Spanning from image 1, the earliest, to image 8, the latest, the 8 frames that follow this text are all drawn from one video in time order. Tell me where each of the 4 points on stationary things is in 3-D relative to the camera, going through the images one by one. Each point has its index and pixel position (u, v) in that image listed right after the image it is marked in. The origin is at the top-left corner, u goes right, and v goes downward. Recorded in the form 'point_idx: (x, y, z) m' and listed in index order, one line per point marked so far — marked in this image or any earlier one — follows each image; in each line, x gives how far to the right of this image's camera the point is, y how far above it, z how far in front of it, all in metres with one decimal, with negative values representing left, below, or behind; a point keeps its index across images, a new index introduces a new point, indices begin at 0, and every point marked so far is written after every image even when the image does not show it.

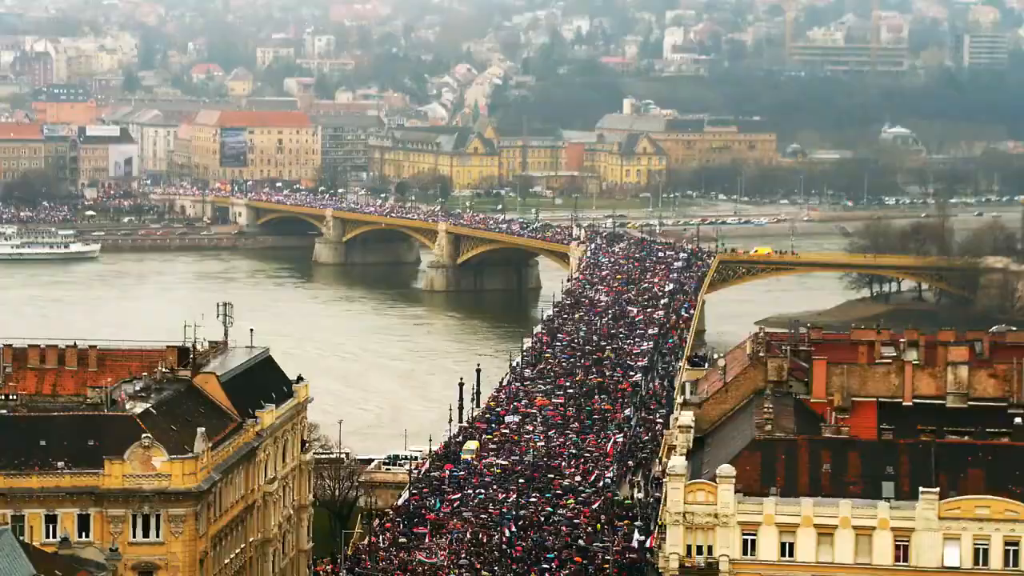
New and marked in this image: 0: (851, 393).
0: (+1.6, -0.5, +14.3) m
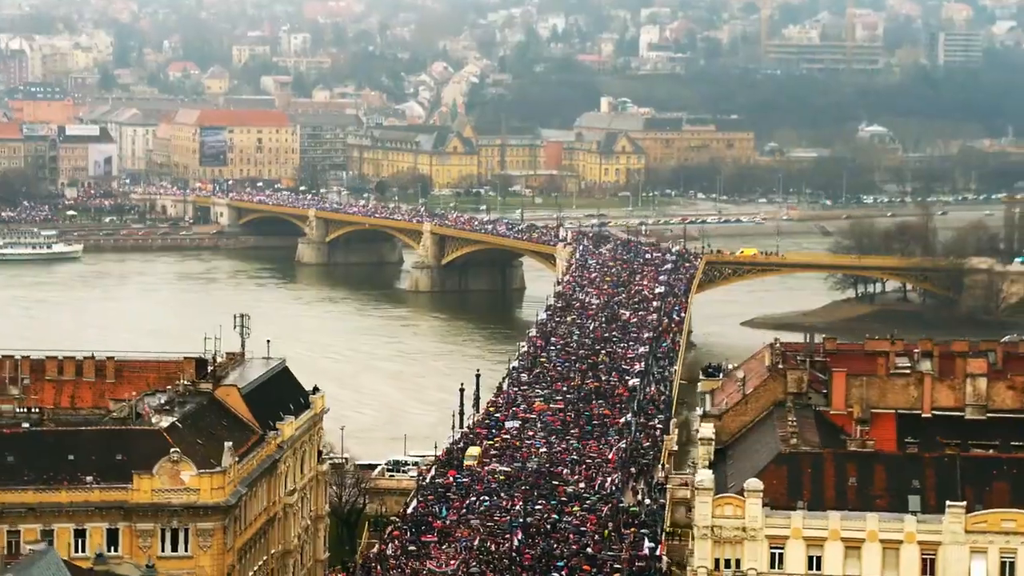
0: (+1.7, -0.6, +14.4) m
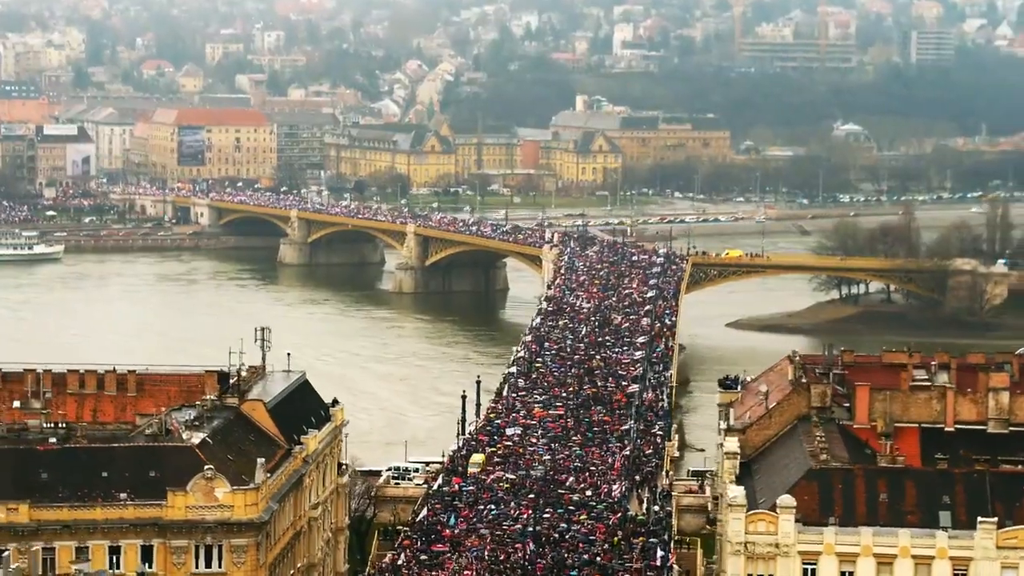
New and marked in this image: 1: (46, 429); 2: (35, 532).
0: (+1.8, -0.6, +14.5) m
1: (-2.3, -0.7, +15.1) m
2: (-2.2, -1.1, +13.9) m
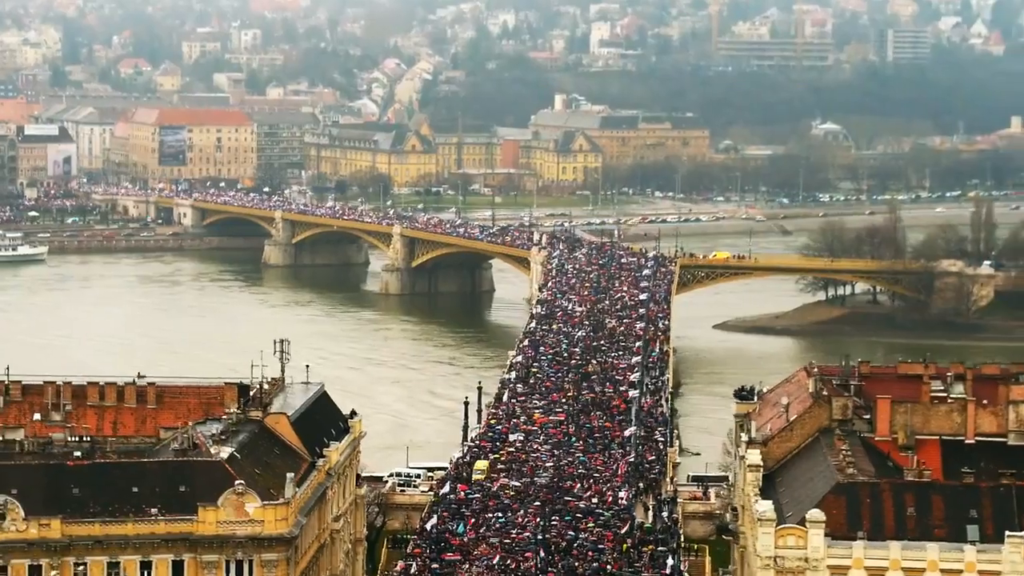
0: (+1.9, -0.7, +14.6) m
1: (-2.2, -0.8, +15.1) m
2: (-2.0, -1.2, +13.9) m
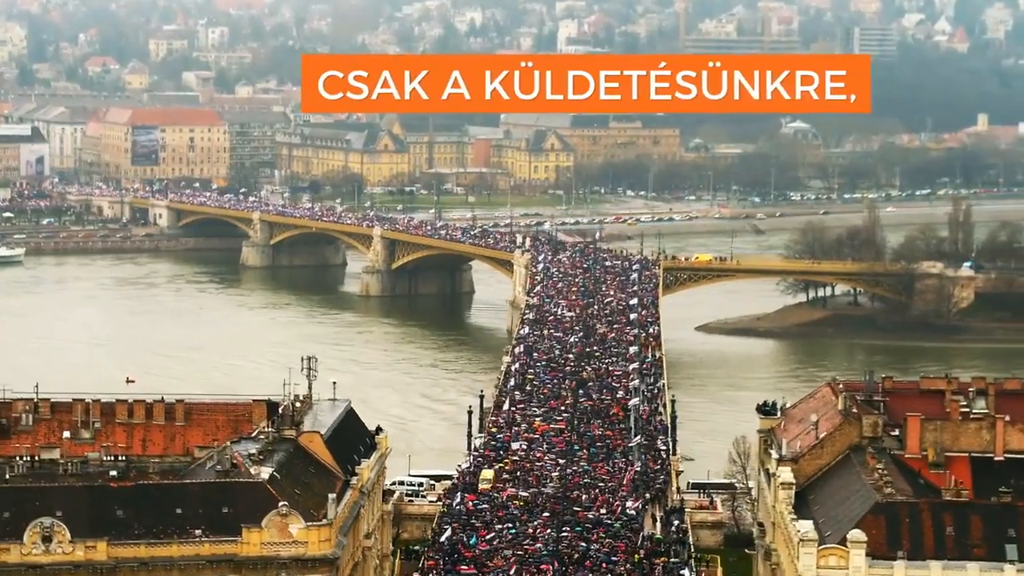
0: (+2.1, -0.8, +14.7) m
1: (-2.0, -0.9, +15.2) m
2: (-1.9, -1.3, +14.0) m
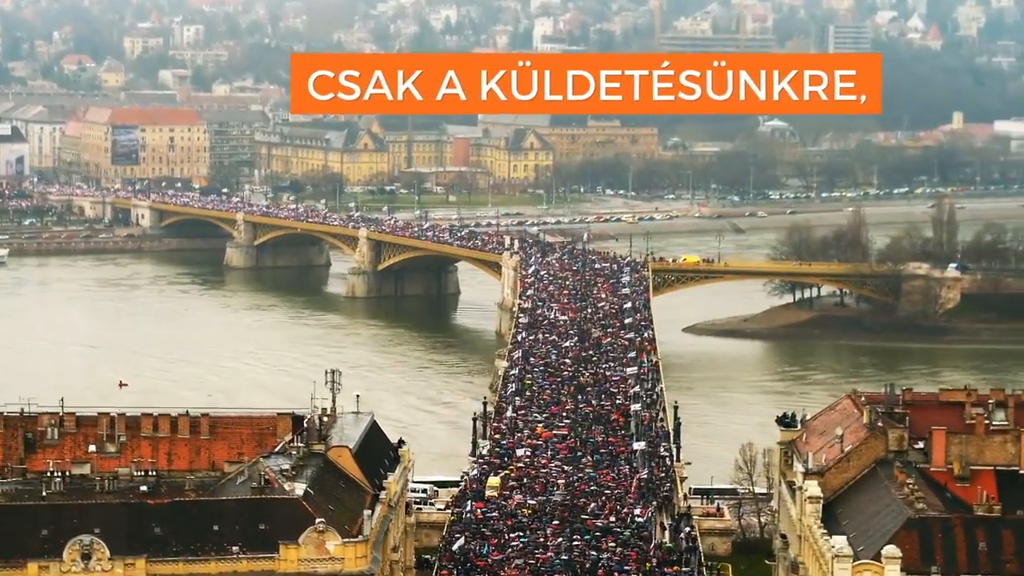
0: (+2.2, -0.9, +14.8) m
1: (-1.9, -0.9, +15.2) m
2: (-1.7, -1.4, +14.0) m
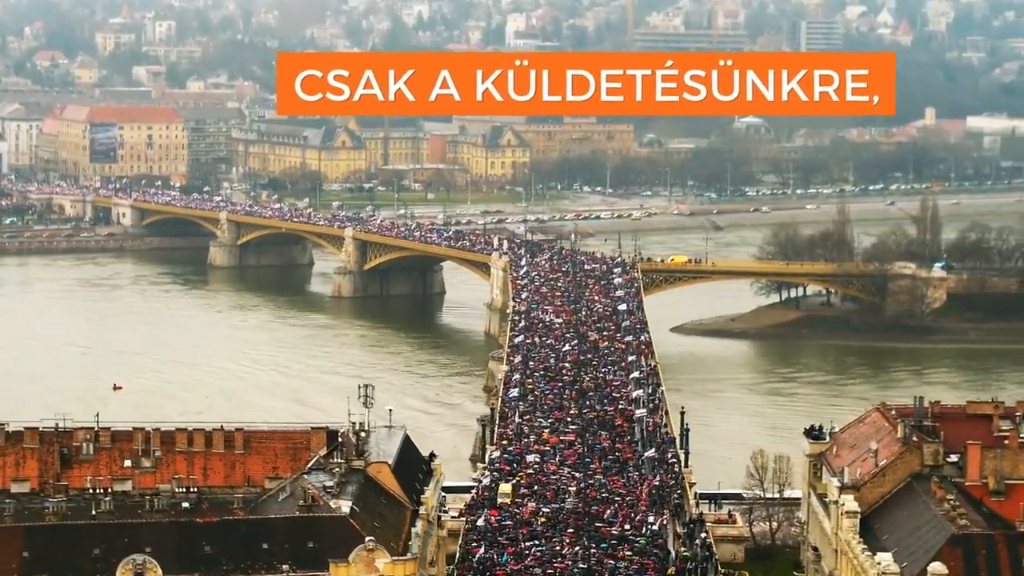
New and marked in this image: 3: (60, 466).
0: (+2.4, -0.9, +14.9) m
1: (-1.7, -1.0, +15.3) m
2: (-1.5, -1.5, +14.1) m
3: (-2.6, -1.0, +17.3) m
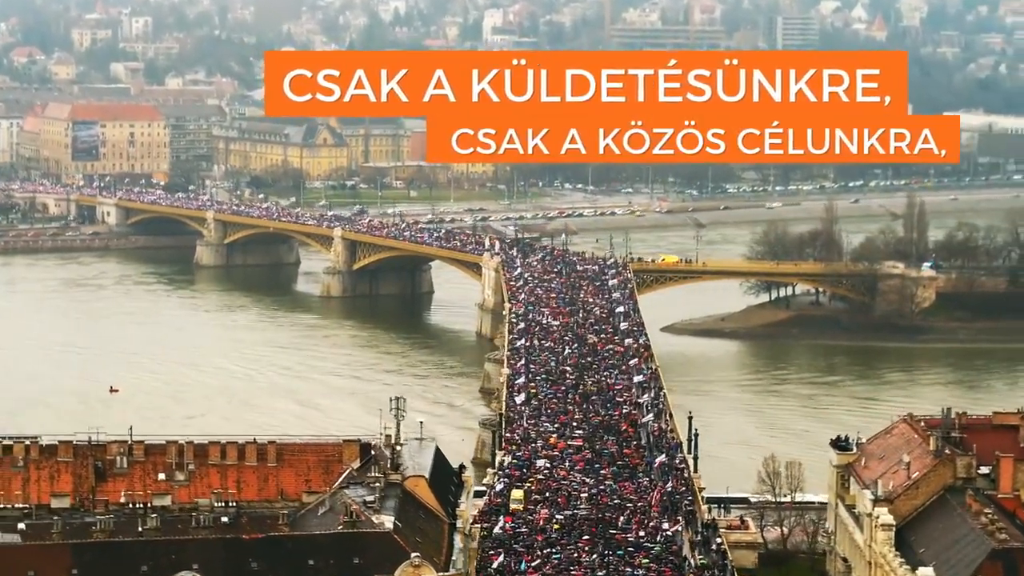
0: (+2.6, -1.0, +15.0) m
1: (-1.5, -1.1, +15.4) m
2: (-1.3, -1.5, +14.2) m
3: (-2.4, -1.1, +17.3) m
